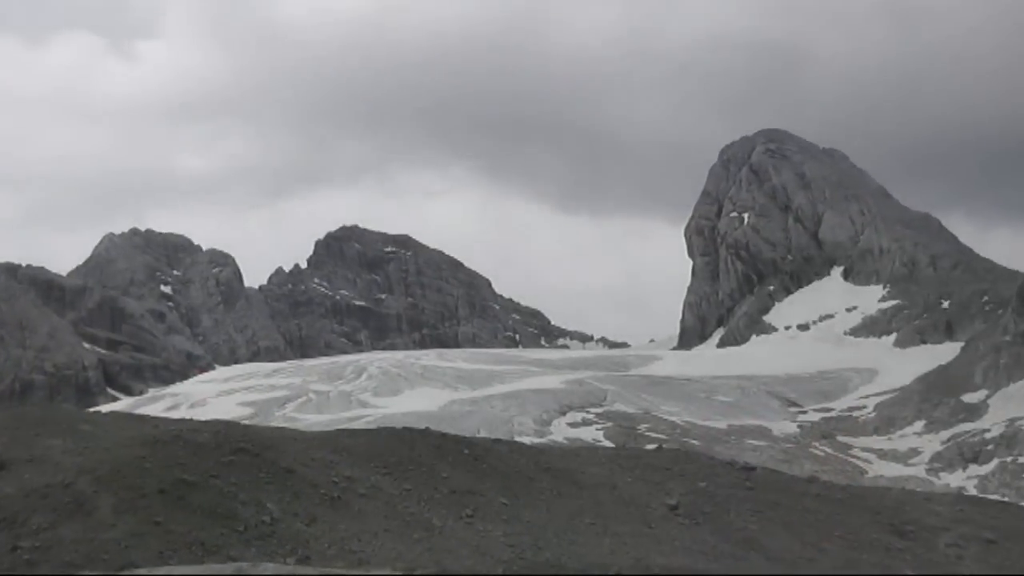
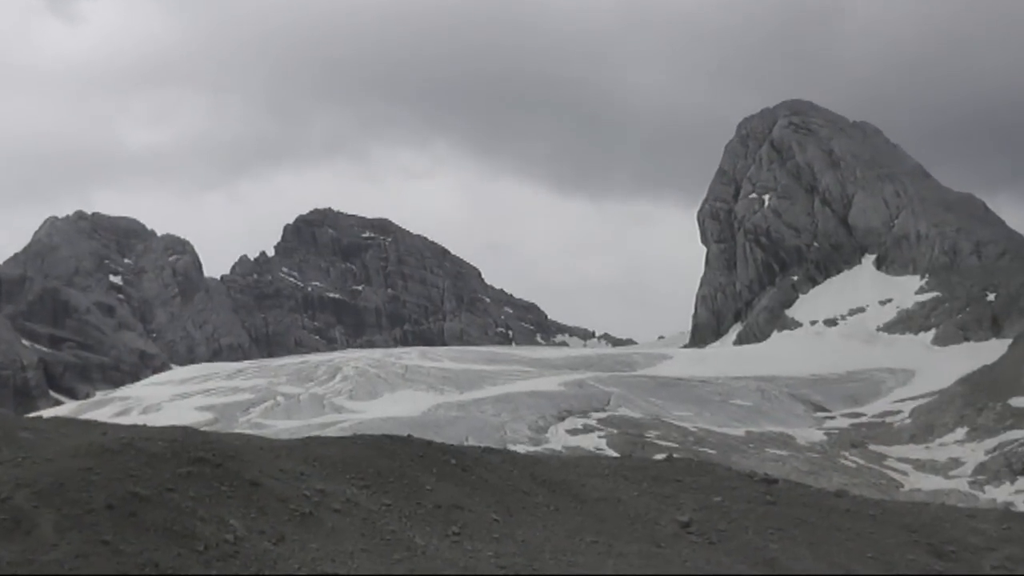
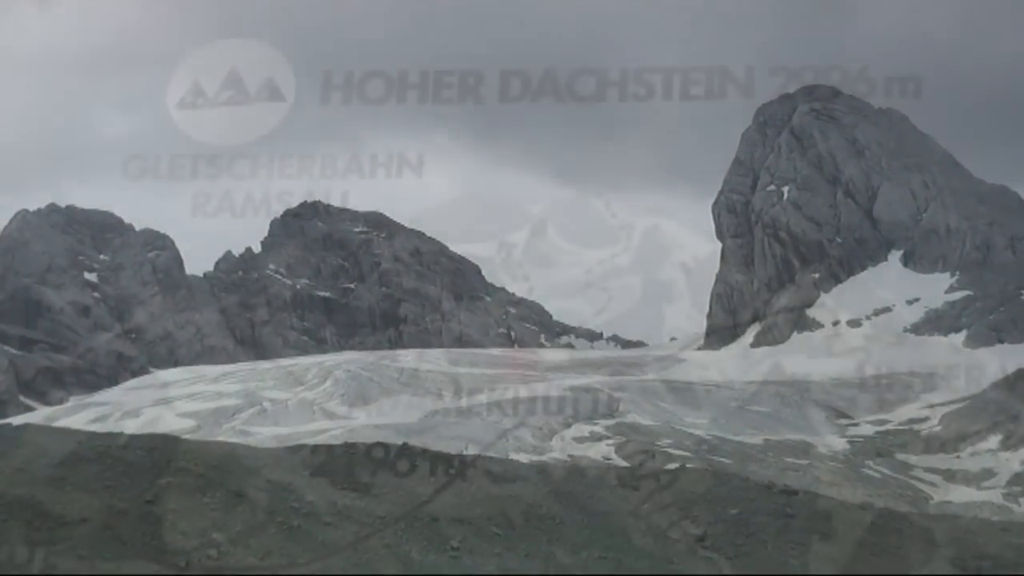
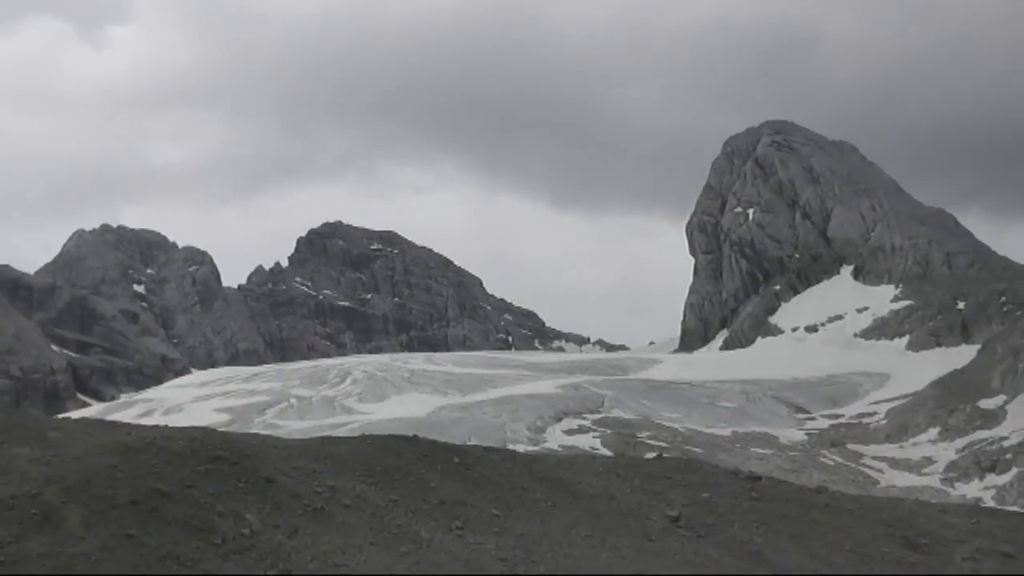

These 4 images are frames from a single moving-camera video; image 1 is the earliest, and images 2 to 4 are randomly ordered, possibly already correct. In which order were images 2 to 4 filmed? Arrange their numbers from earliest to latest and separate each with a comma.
4, 2, 3
